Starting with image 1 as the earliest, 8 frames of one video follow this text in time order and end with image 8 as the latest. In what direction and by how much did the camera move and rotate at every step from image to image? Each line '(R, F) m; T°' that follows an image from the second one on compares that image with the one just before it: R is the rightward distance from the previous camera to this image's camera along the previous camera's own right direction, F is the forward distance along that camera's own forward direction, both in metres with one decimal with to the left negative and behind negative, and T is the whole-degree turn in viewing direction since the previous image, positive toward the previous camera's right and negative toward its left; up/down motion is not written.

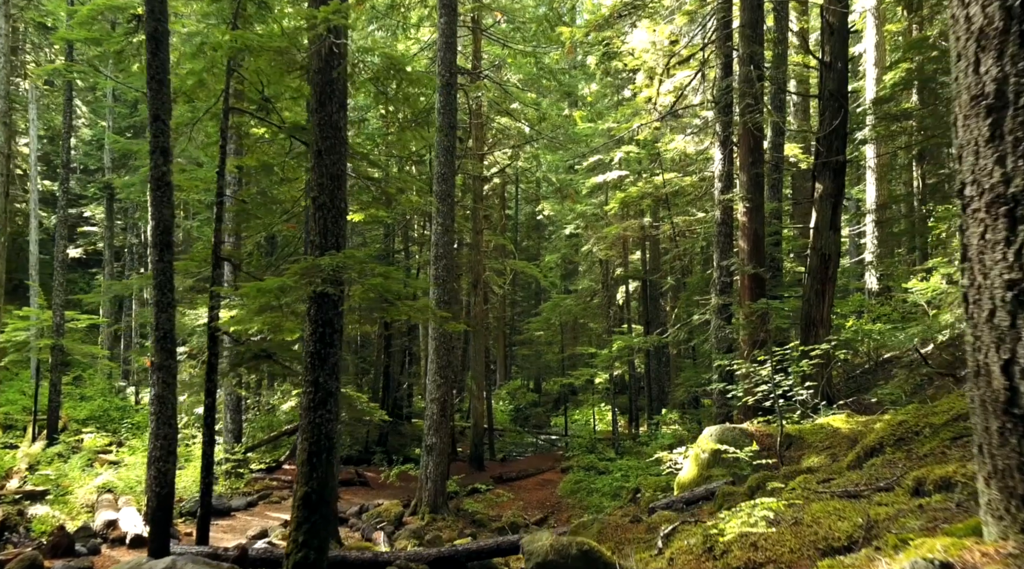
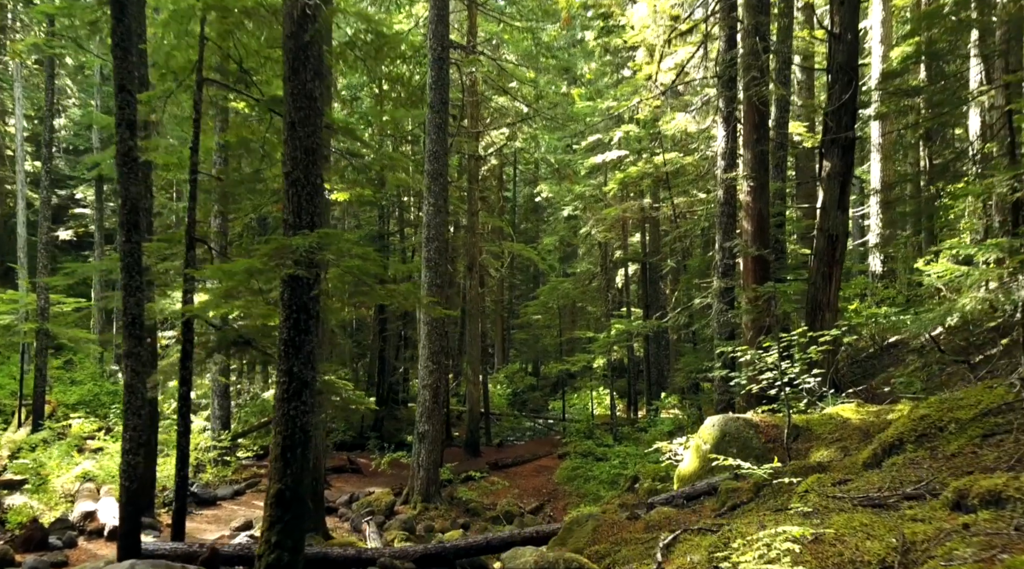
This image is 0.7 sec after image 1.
(+0.1, +0.6) m; 0°
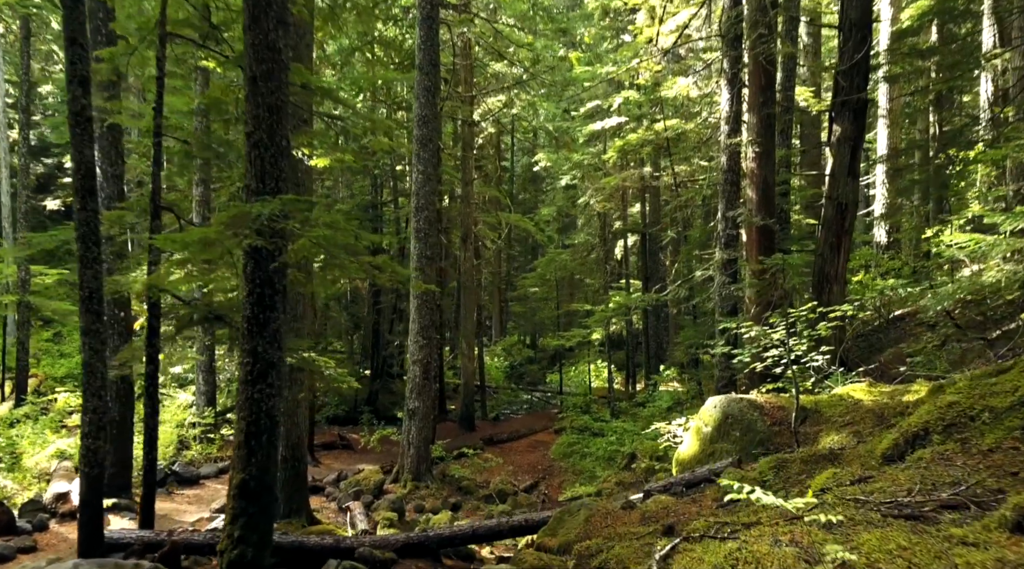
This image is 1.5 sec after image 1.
(+0.1, +0.7) m; 0°
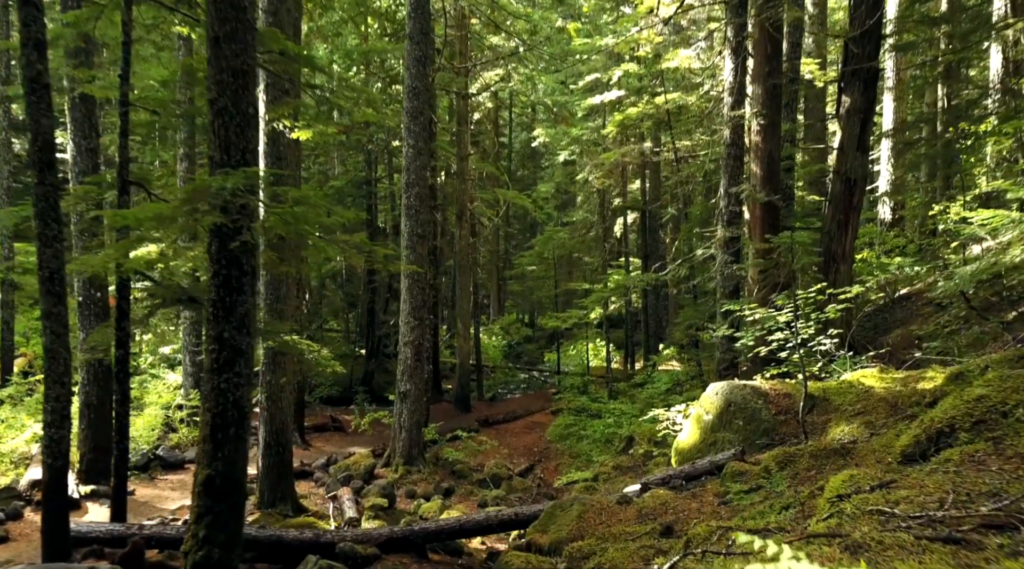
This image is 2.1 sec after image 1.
(+0.1, +0.6) m; 0°
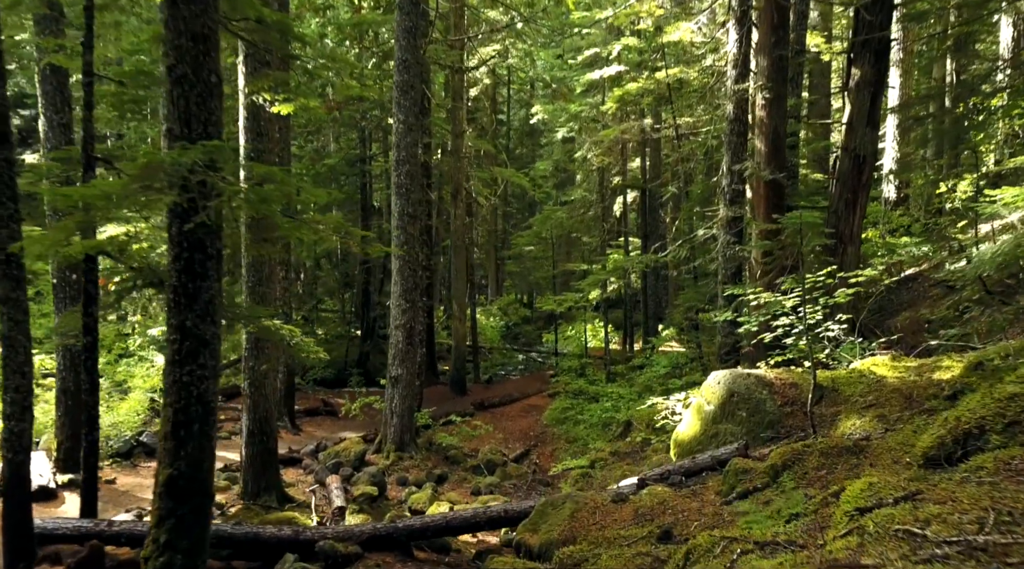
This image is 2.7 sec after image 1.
(+0.1, +0.5) m; 0°
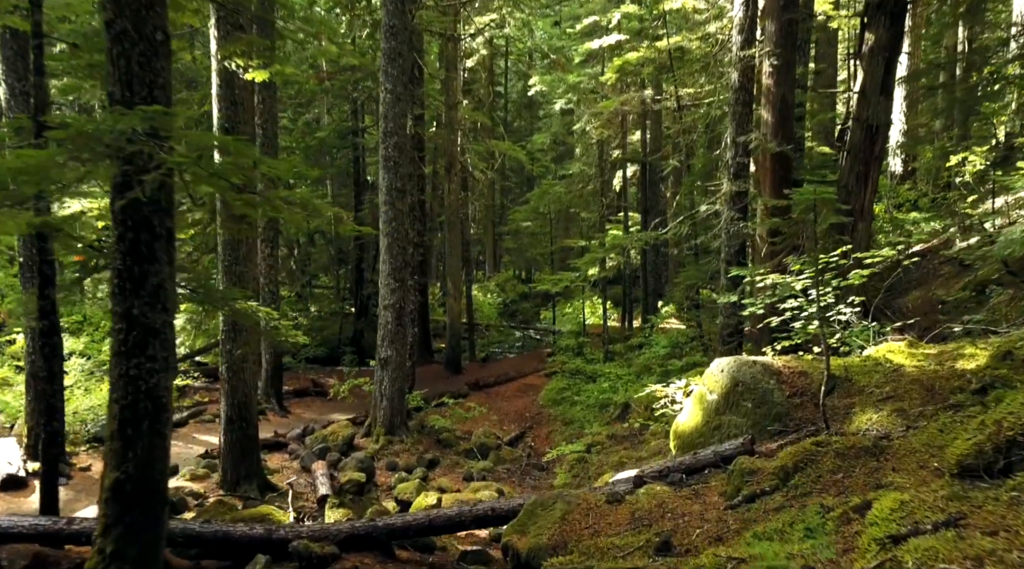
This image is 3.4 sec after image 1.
(+0.1, +0.6) m; 0°
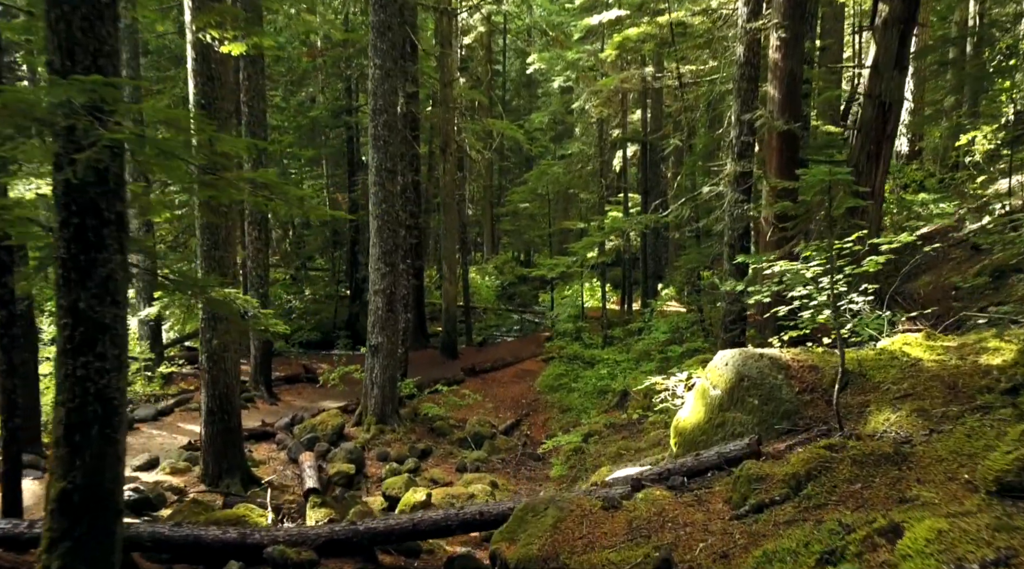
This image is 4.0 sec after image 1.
(+0.1, +0.5) m; 0°
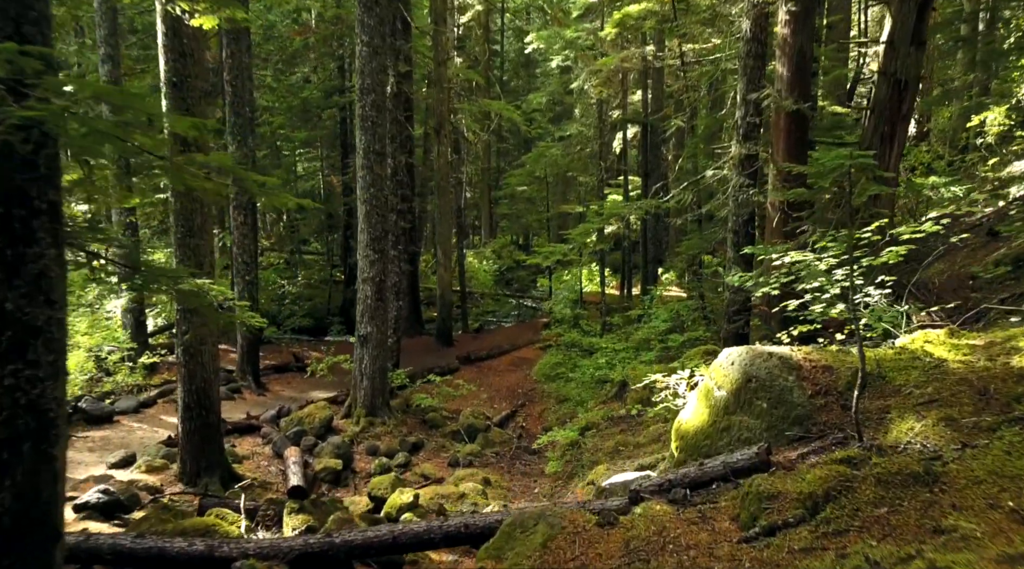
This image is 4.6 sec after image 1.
(+0.1, +0.6) m; 0°
